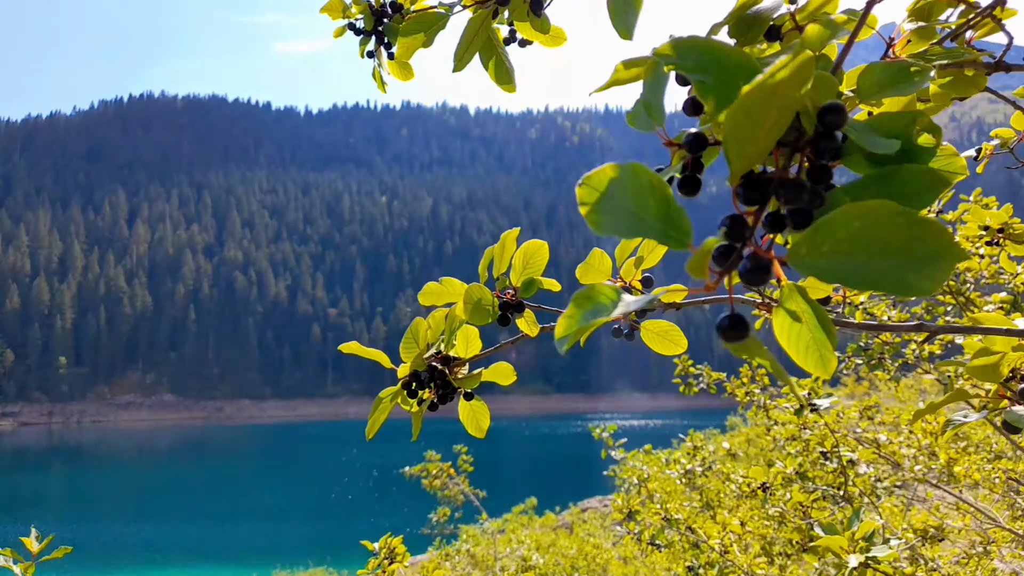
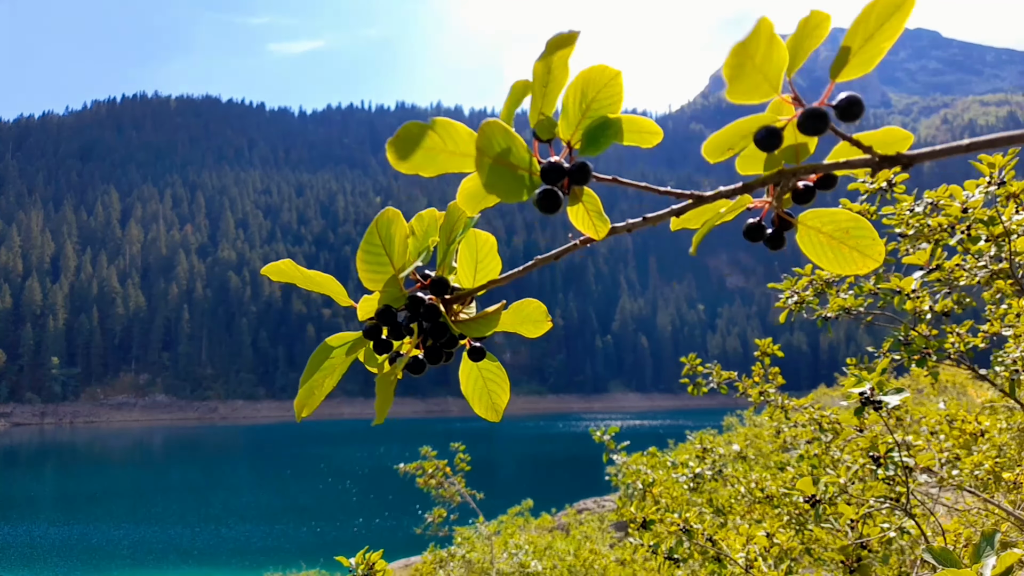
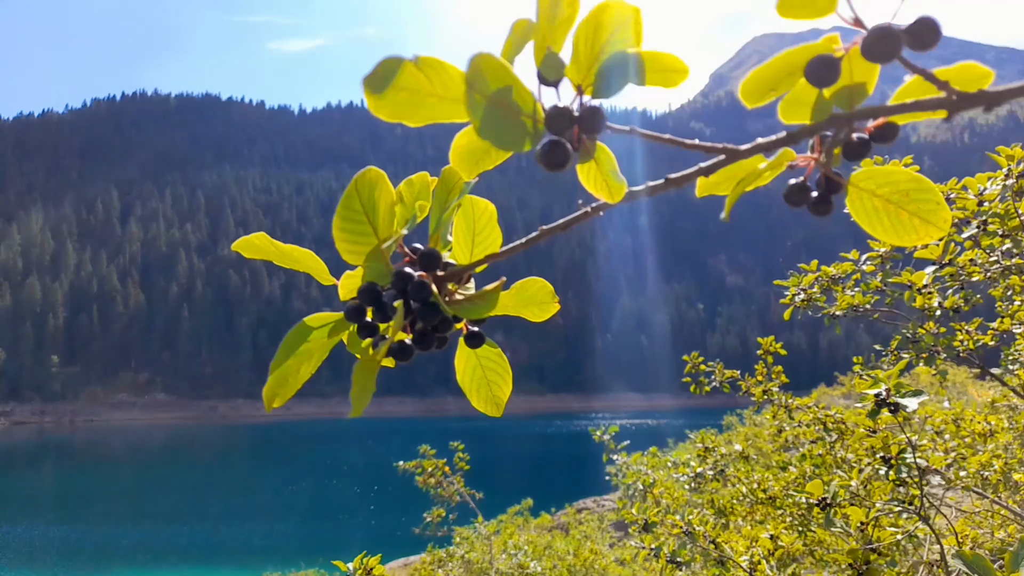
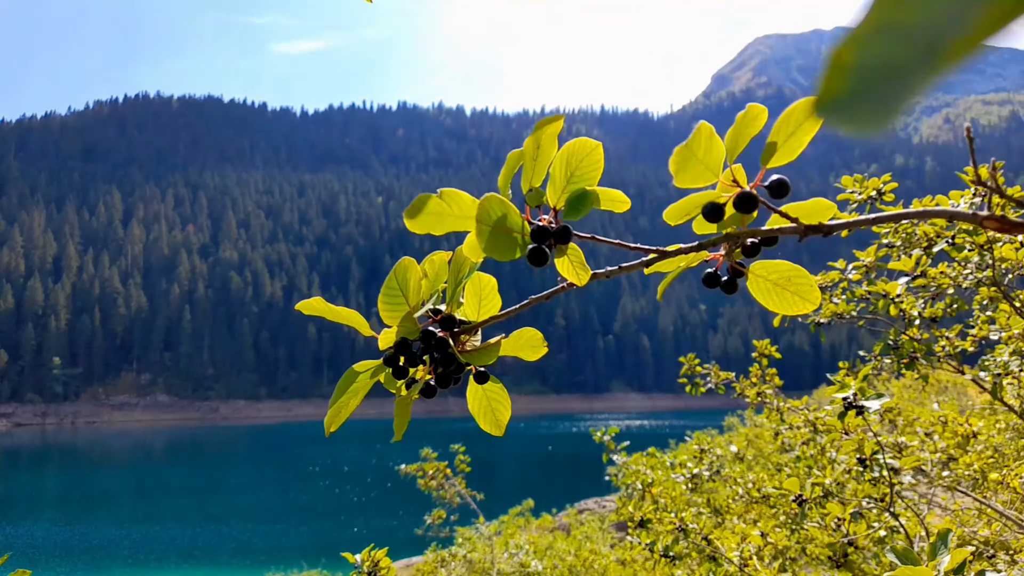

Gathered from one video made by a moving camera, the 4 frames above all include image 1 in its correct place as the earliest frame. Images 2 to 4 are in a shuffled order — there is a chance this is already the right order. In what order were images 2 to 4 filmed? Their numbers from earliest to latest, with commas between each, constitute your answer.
4, 2, 3
